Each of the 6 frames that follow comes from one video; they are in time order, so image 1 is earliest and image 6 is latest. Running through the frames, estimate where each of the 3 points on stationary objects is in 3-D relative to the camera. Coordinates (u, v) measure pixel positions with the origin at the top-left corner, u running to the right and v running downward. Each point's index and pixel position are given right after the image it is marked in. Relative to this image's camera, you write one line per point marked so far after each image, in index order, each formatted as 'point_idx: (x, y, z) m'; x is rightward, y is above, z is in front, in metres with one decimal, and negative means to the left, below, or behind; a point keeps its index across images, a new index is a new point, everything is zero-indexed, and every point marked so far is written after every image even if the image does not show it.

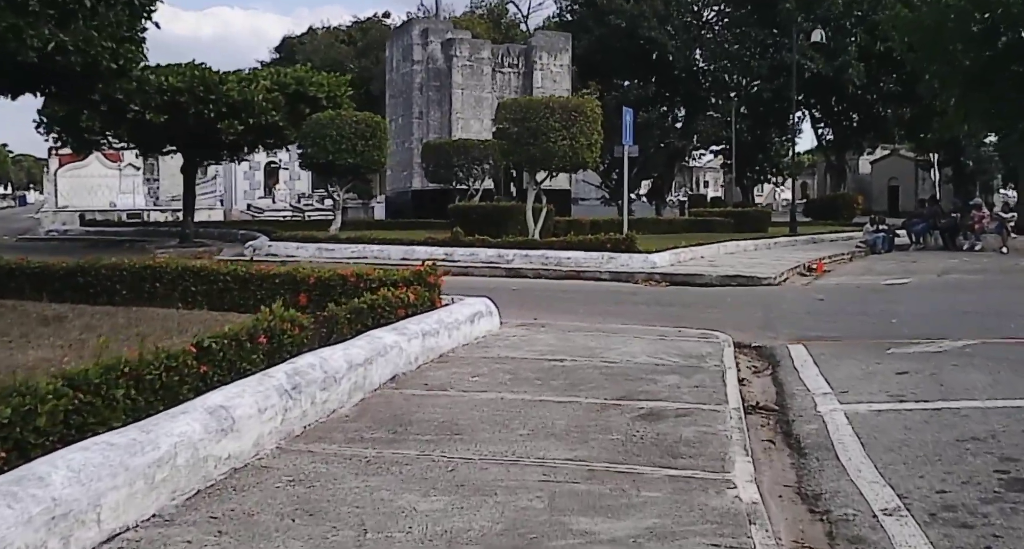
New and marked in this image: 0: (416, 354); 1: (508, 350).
0: (-0.7, -0.6, +7.1) m
1: (0.0, -0.6, +7.9) m
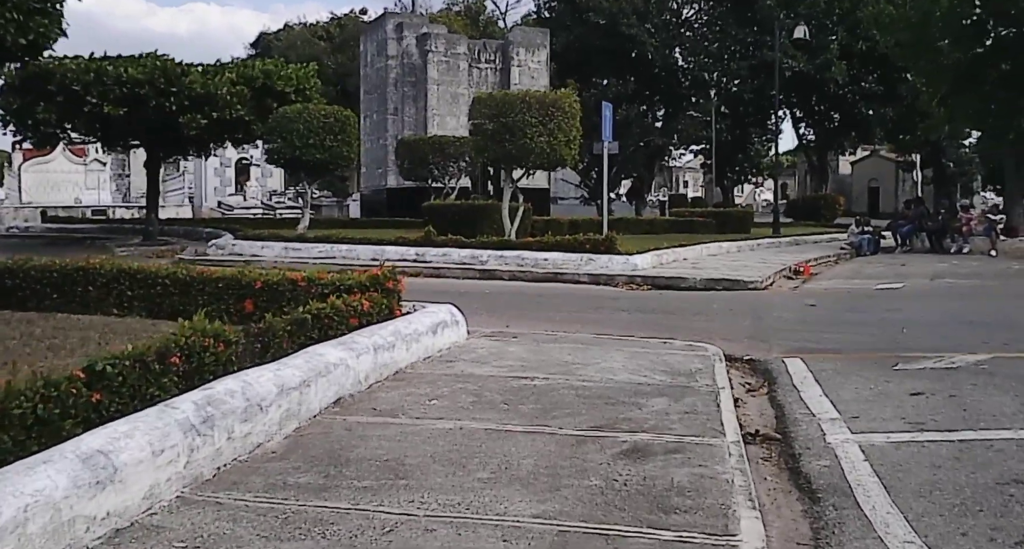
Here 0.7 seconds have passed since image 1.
0: (-0.9, -0.6, +6.2) m
1: (-0.3, -0.7, +7.0) m
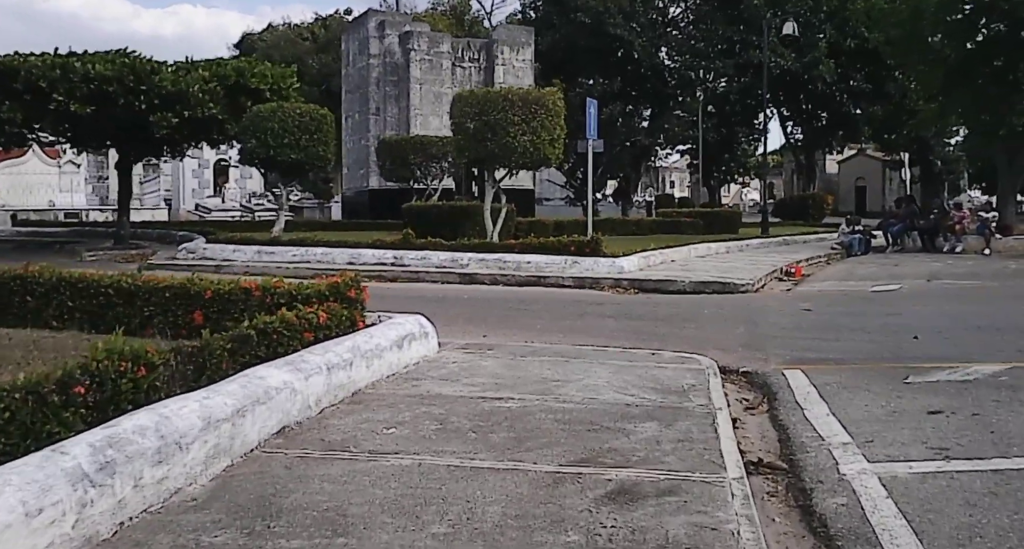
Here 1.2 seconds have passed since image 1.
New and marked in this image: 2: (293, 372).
0: (-1.1, -0.7, +5.5) m
1: (-0.4, -0.7, +6.3) m
2: (-1.2, -0.5, +5.3) m
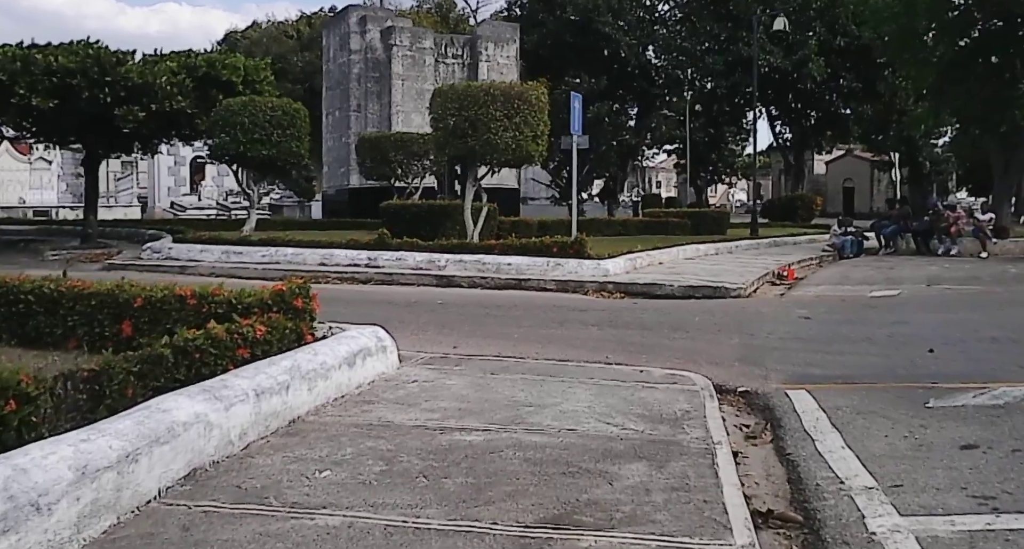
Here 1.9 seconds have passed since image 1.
0: (-1.3, -0.7, +4.6) m
1: (-0.6, -0.7, +5.5) m
2: (-1.3, -0.6, +4.4) m
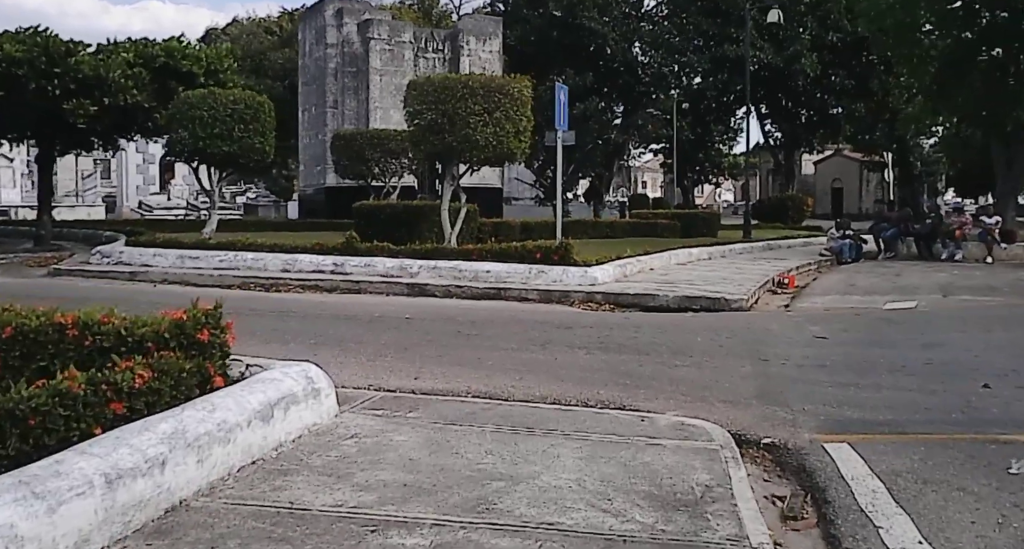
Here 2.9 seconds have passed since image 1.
0: (-1.4, -0.8, +3.2) m
1: (-0.8, -0.9, +4.1) m
2: (-1.5, -0.7, +3.0) m
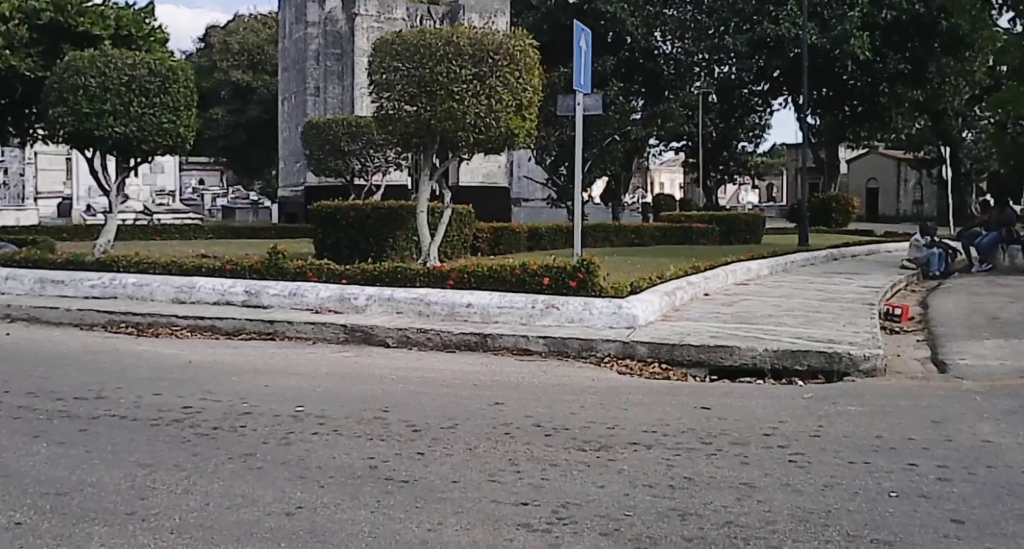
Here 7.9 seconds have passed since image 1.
0: (-1.6, -1.2, -1.8) m
1: (-1.0, -1.2, -0.9) m
2: (-1.7, -1.0, -2.0) m
